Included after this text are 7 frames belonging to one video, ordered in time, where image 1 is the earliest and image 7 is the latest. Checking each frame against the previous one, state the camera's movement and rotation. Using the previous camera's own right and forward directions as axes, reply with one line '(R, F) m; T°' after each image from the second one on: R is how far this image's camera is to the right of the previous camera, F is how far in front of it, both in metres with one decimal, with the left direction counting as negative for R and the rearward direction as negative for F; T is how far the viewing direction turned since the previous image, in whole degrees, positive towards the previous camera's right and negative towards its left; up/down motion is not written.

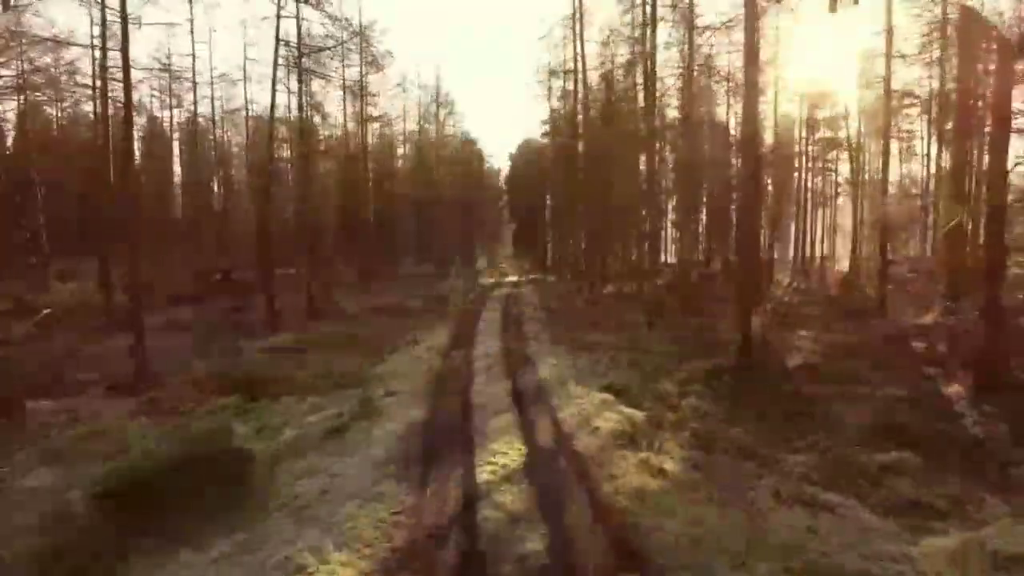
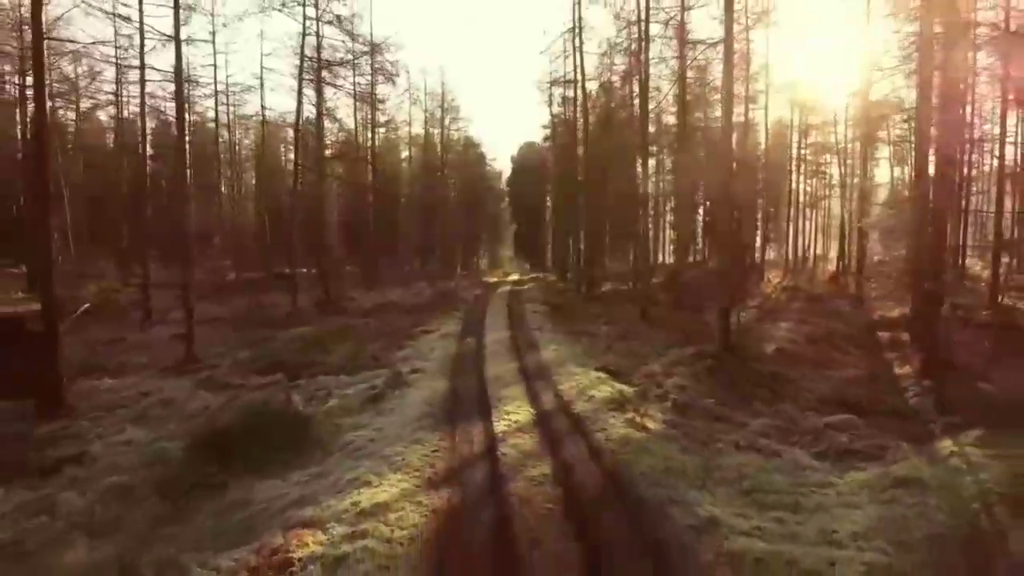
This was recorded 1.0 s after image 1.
(-0.1, -1.9) m; 0°
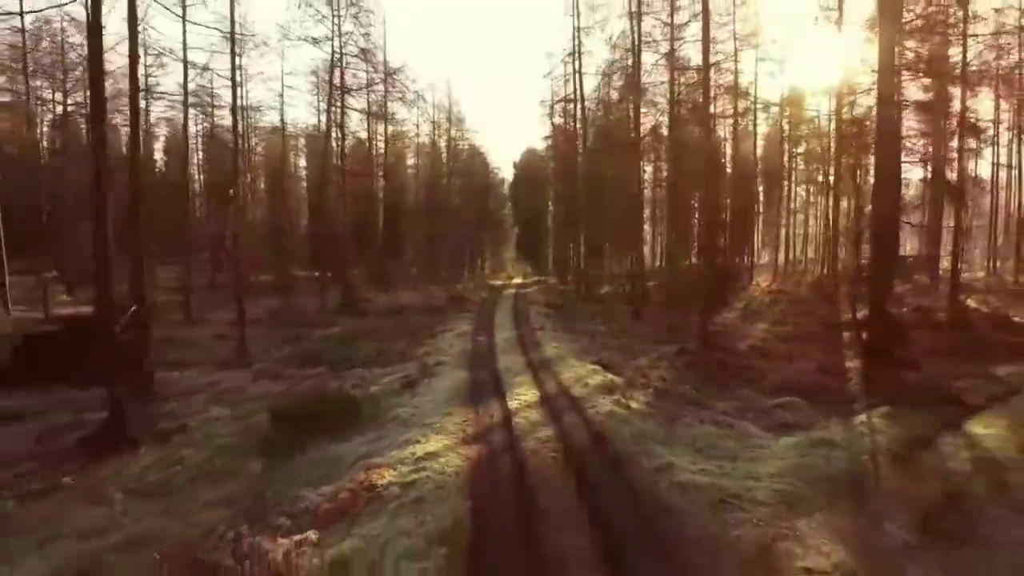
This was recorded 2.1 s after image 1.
(-0.1, -2.6) m; 0°
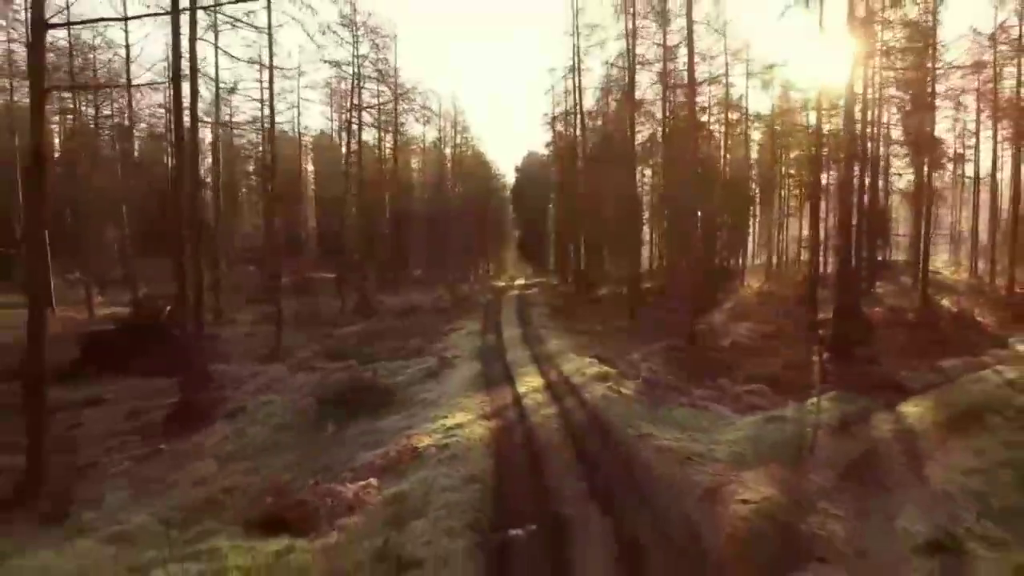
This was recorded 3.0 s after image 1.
(-0.1, -2.3) m; 0°
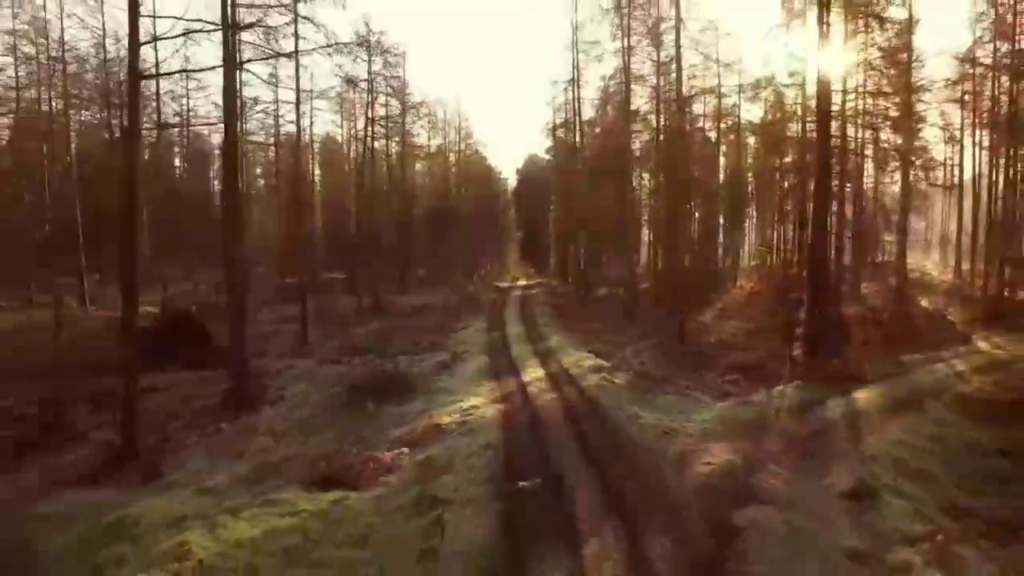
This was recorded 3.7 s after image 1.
(-0.1, -2.1) m; 0°
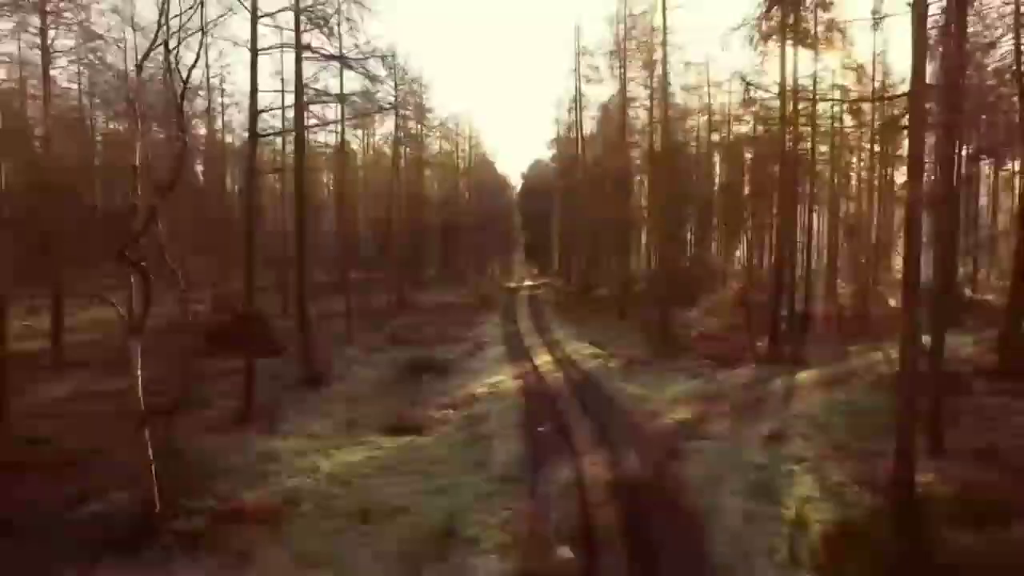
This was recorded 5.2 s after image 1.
(-0.2, -4.0) m; 0°
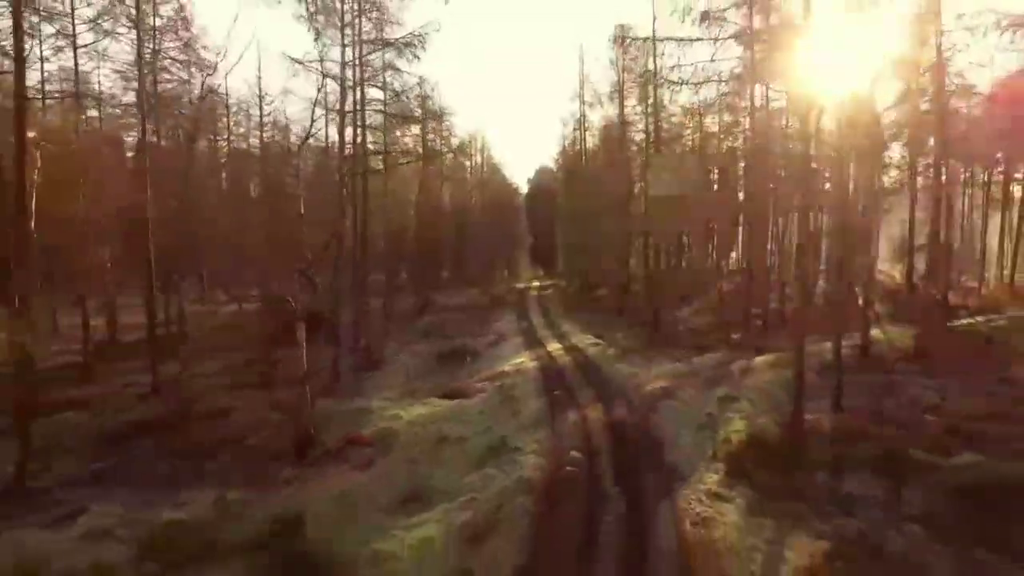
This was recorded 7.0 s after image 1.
(-0.3, -5.1) m; 0°
